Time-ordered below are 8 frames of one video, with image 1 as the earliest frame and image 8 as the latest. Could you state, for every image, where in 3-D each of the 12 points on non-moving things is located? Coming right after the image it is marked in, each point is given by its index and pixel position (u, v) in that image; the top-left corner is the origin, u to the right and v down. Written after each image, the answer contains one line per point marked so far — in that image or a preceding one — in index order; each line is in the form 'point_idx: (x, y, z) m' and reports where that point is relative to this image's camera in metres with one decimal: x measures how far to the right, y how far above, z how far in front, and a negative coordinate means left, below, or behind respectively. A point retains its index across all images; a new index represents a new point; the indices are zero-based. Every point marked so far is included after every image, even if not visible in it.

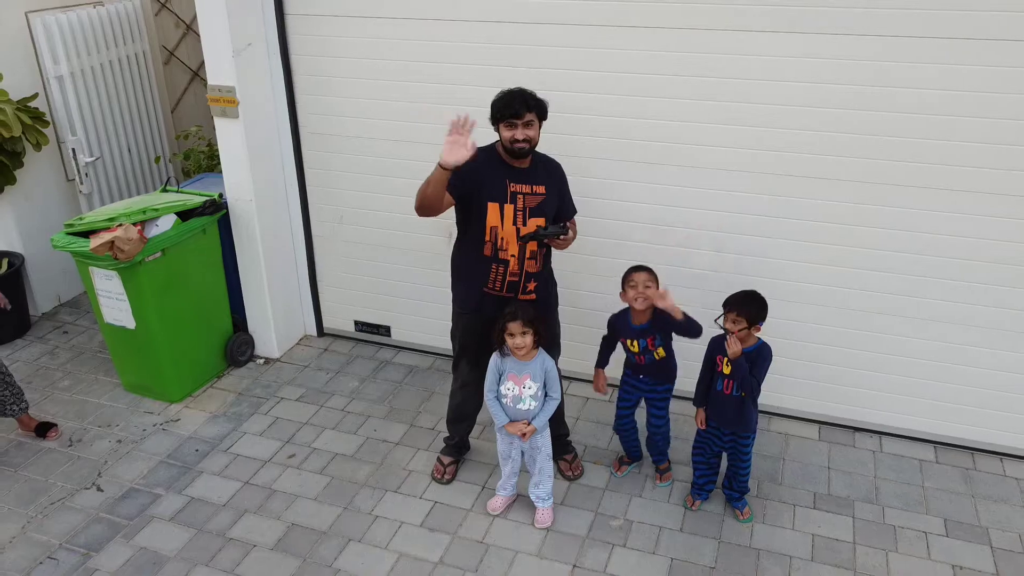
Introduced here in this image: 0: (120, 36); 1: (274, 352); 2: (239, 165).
0: (-3.1, +2.0, +5.6) m
1: (-1.6, -0.4, +4.9) m
2: (-1.7, +0.8, +4.4) m
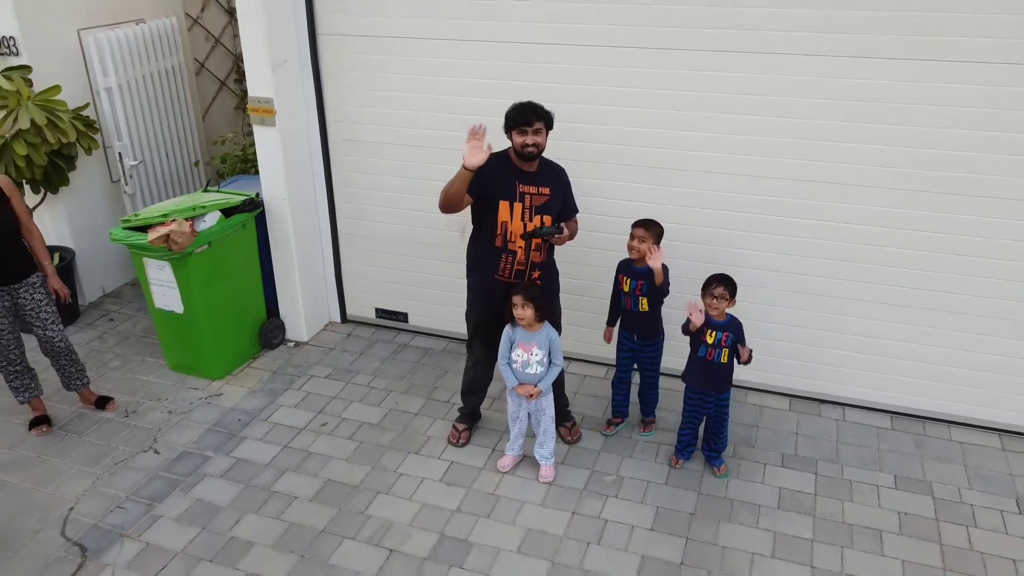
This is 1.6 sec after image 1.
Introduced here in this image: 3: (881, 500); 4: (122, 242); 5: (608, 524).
0: (-3.0, +2.1, +6.1) m
1: (-1.6, -0.4, +5.4) m
2: (-1.6, +0.8, +4.9) m
3: (+2.0, -1.1, +3.9) m
4: (-2.5, +0.3, +4.6) m
5: (+0.5, -1.2, +3.8) m
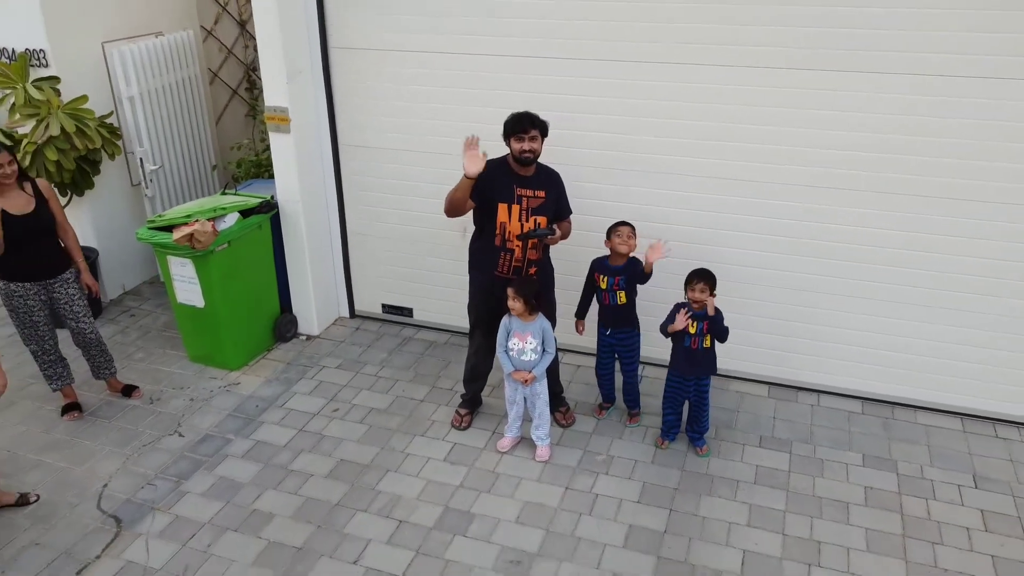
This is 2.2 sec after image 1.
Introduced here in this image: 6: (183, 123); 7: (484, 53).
0: (-3.0, +2.1, +6.5) m
1: (-1.6, -0.3, +5.7) m
2: (-1.7, +0.9, +5.3) m
3: (+2.0, -1.1, +4.2) m
4: (-2.5, +0.3, +4.9) m
5: (+0.5, -1.2, +4.1) m
6: (-3.0, +1.5, +6.6) m
7: (-0.2, +1.6, +4.9) m
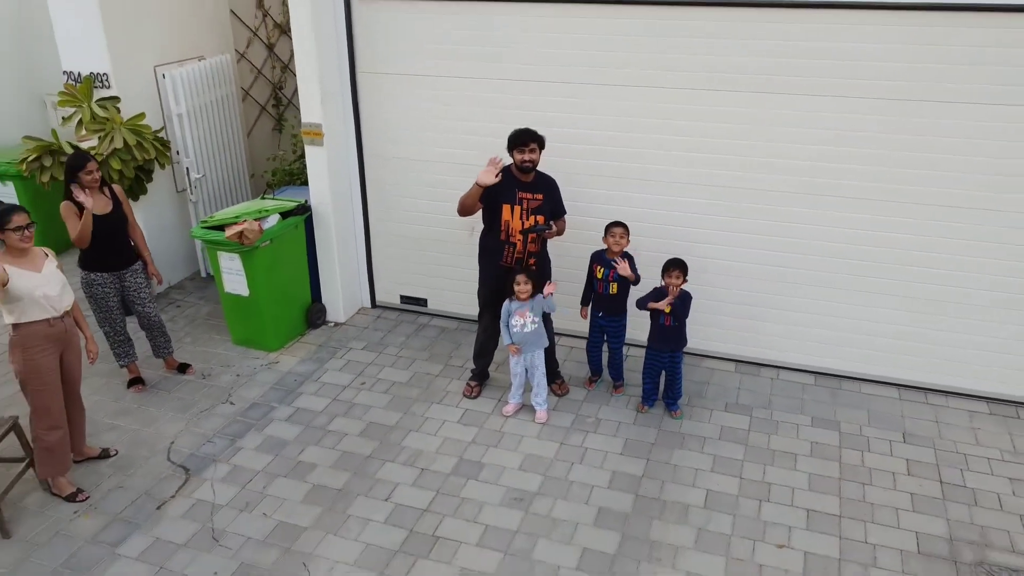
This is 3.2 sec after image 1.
0: (-3.0, +2.1, +7.3) m
1: (-1.6, -0.3, +6.5) m
2: (-1.6, +0.9, +6.1) m
3: (+2.0, -1.0, +5.0) m
4: (-2.5, +0.4, +5.8) m
5: (+0.5, -1.1, +4.9) m
6: (-3.0, +1.6, +7.4) m
7: (-0.1, +1.7, +5.7) m
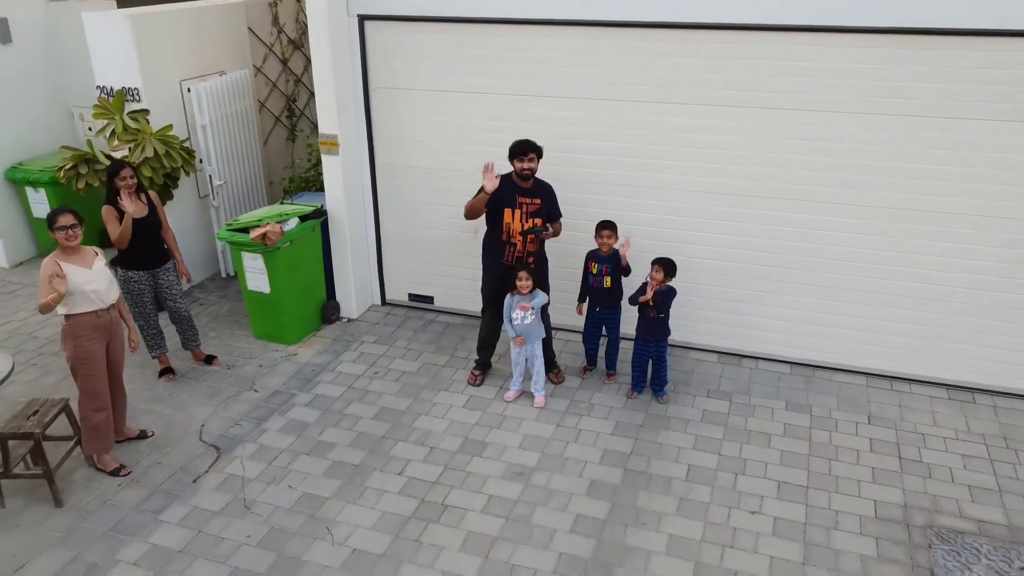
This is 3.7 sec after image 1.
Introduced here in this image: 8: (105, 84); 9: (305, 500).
0: (-3.0, +2.1, +7.9) m
1: (-1.6, -0.3, +7.0) m
2: (-1.6, +1.0, +6.6) m
3: (+2.0, -1.0, +5.5) m
4: (-2.5, +0.4, +6.3) m
5: (+0.5, -1.1, +5.4) m
6: (-3.0, +1.6, +7.9) m
7: (-0.1, +1.7, +6.2) m
8: (-4.0, +2.0, +7.1) m
9: (-1.4, -1.4, +4.8) m
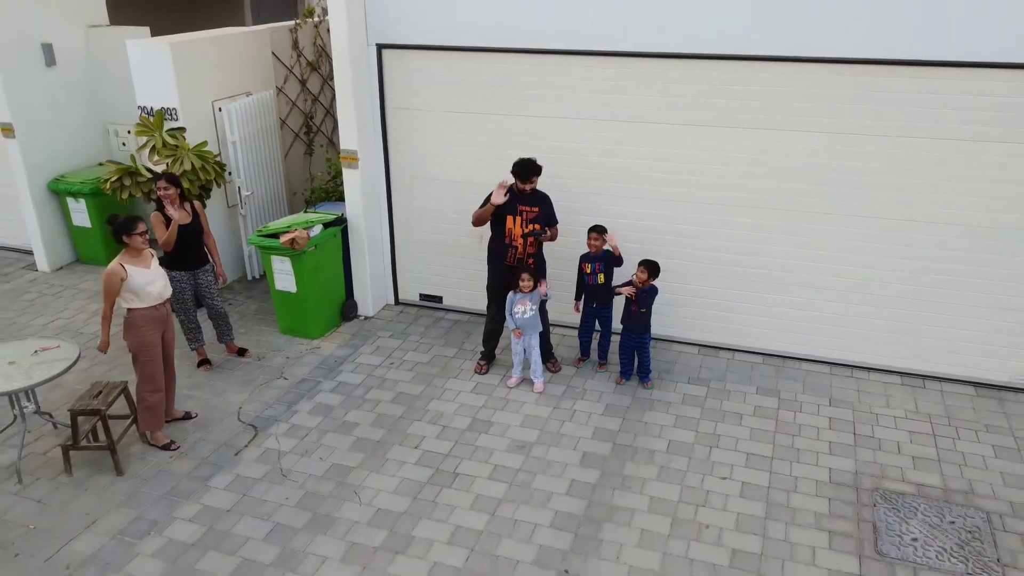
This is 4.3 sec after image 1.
0: (-3.0, +2.1, +8.6) m
1: (-1.5, -0.3, +7.8) m
2: (-1.6, +1.0, +7.4) m
3: (+2.1, -1.0, +6.3) m
4: (-2.5, +0.4, +7.0) m
5: (+0.6, -1.1, +6.1) m
6: (-3.0, +1.6, +8.7) m
7: (-0.1, +1.7, +7.0) m
8: (-4.0, +2.0, +7.9) m
9: (-1.4, -1.4, +5.5) m
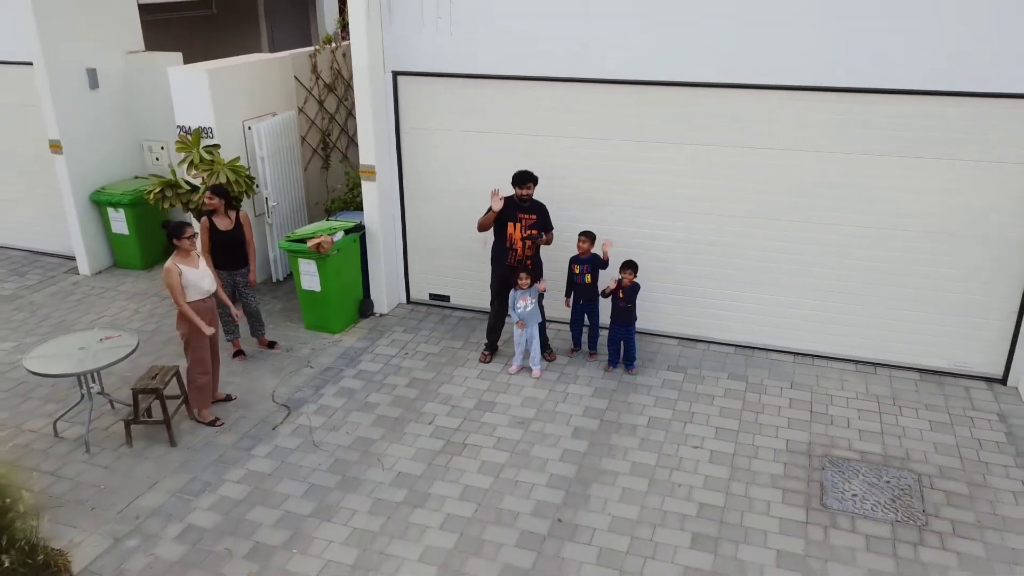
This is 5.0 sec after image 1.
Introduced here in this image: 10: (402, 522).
0: (-3.0, +2.1, +9.5) m
1: (-1.5, -0.3, +8.6) m
2: (-1.6, +1.0, +8.3) m
3: (+2.1, -0.9, +7.1) m
4: (-2.5, +0.4, +7.9) m
5: (+0.6, -1.0, +7.0) m
6: (-3.0, +1.5, +9.6) m
7: (-0.1, +1.7, +7.9) m
8: (-4.0, +2.0, +8.8) m
9: (-1.4, -1.4, +6.4) m
10: (-0.8, -1.8, +5.5) m
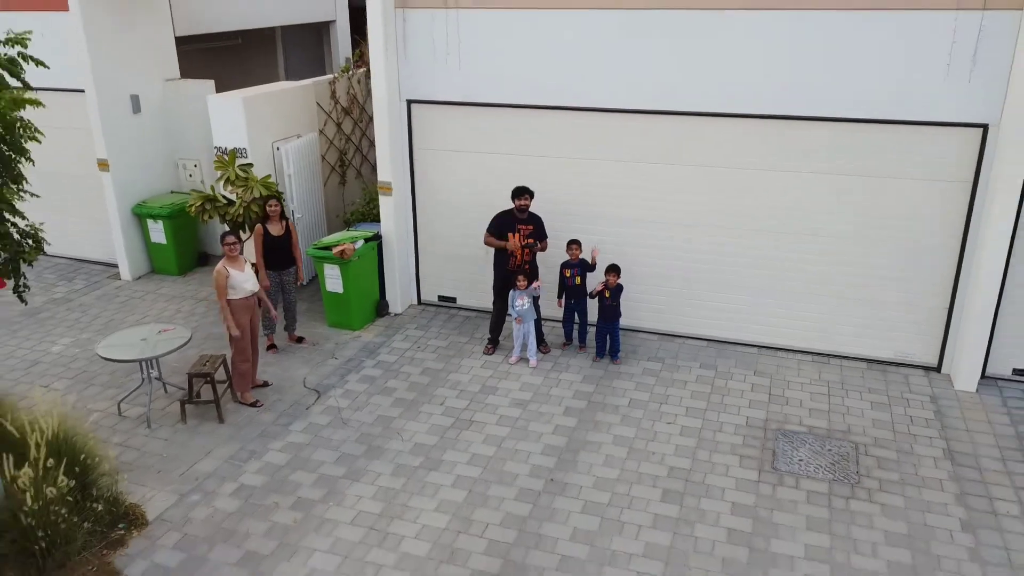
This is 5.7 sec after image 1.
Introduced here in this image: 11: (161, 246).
0: (-3.0, +2.0, +10.7) m
1: (-1.5, -0.3, +9.7) m
2: (-1.6, +0.9, +9.4) m
3: (+2.1, -1.0, +8.2) m
4: (-2.5, +0.4, +9.0) m
5: (+0.6, -1.0, +8.0) m
6: (-3.0, +1.5, +10.7) m
7: (-0.1, +1.7, +9.0) m
8: (-4.0, +2.0, +9.9) m
9: (-1.4, -1.4, +7.4) m
10: (-0.8, -1.8, +6.5) m
11: (-5.4, +0.6, +11.1) m
